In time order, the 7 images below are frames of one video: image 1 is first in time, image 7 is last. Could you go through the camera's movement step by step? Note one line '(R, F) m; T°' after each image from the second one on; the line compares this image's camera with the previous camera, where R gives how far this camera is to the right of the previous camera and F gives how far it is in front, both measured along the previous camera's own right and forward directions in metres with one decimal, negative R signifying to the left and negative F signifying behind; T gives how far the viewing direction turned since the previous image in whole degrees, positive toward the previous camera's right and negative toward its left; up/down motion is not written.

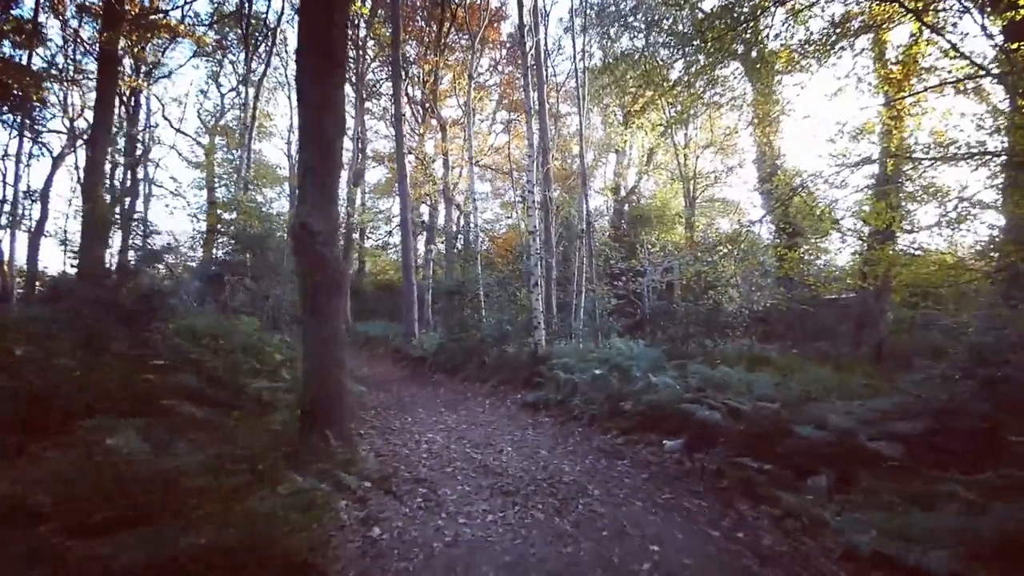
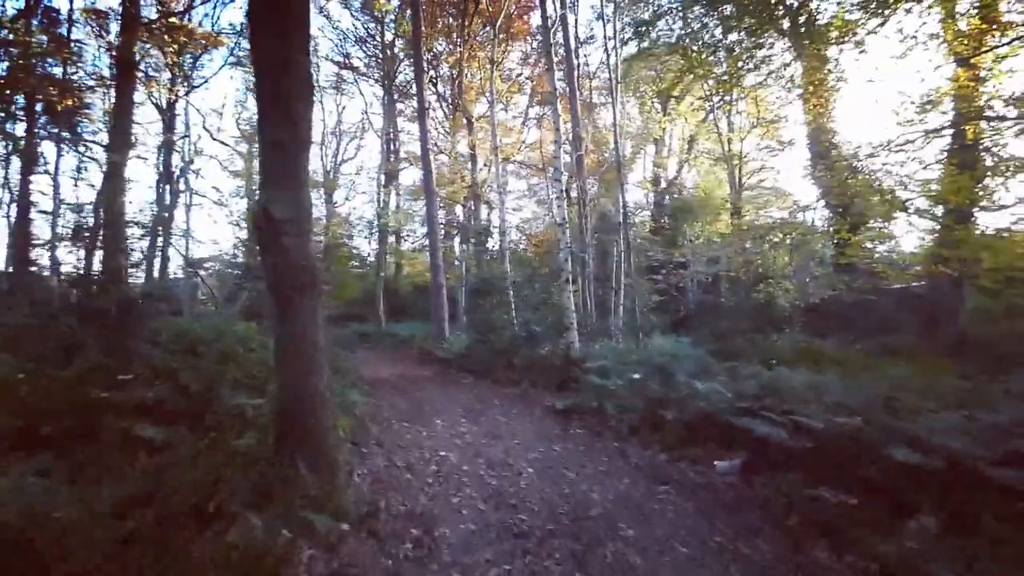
(+0.2, +0.8) m; -4°
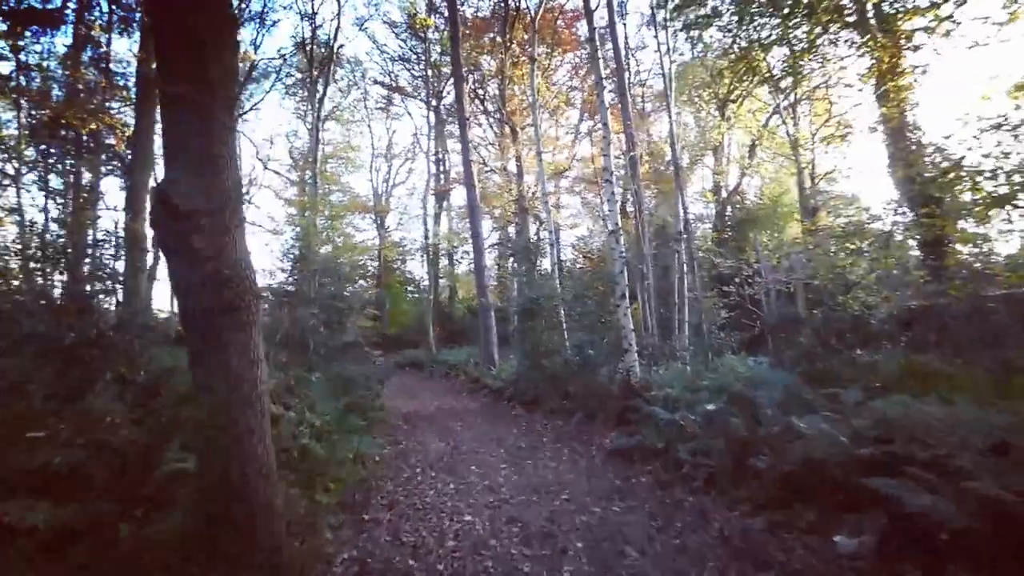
(+0.2, +1.2) m; -5°
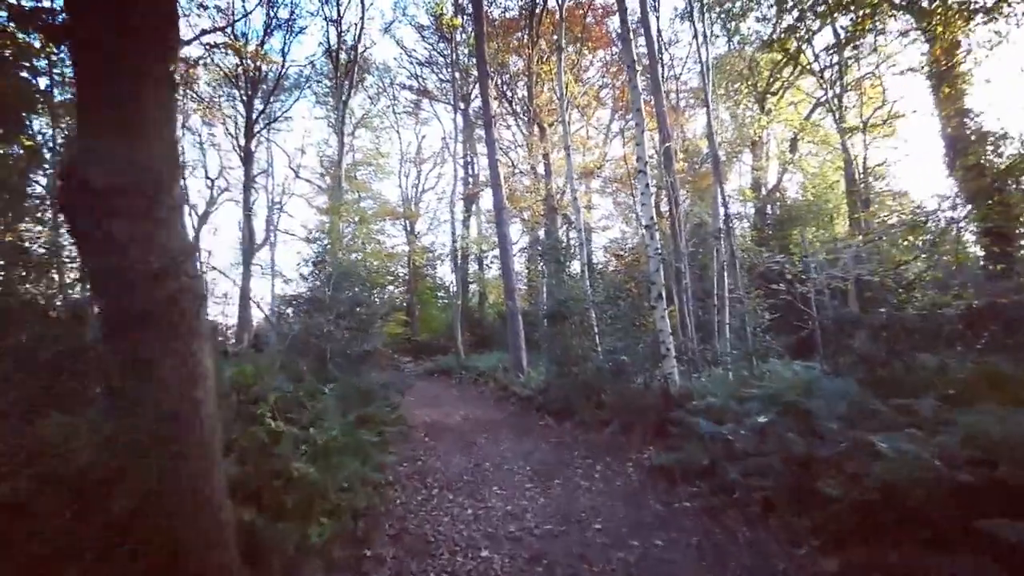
(+0.1, +0.6) m; -3°
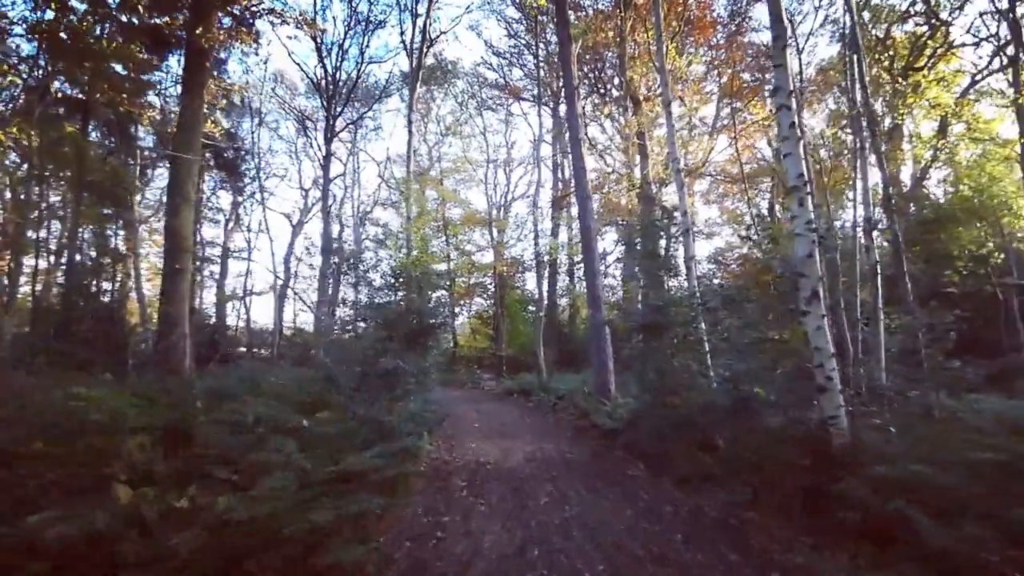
(+0.2, +2.4) m; -9°
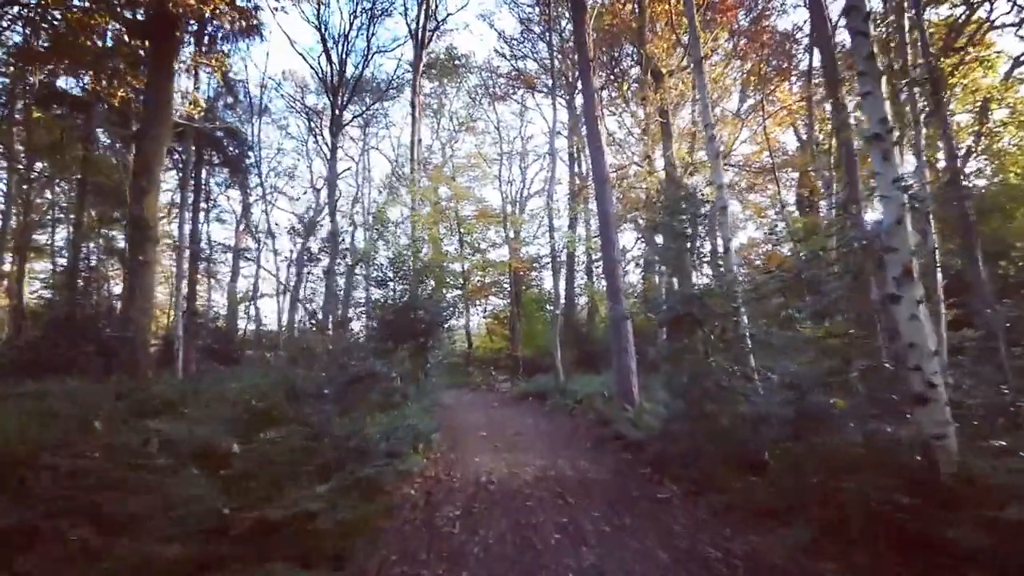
(+0.1, +1.1) m; -2°
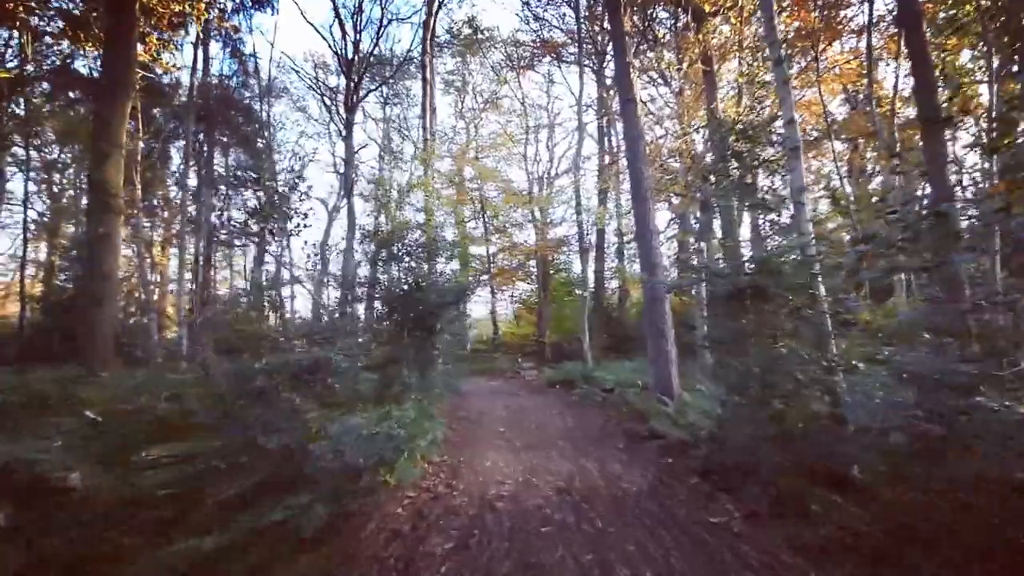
(+0.1, +1.3) m; -3°
